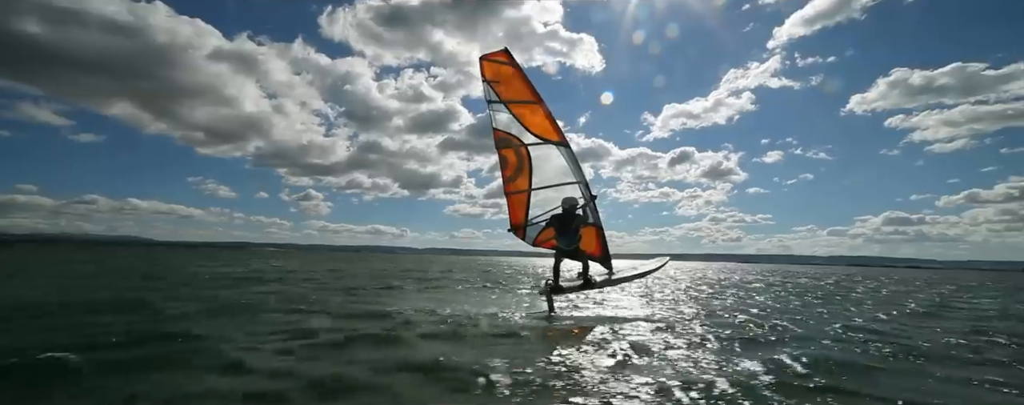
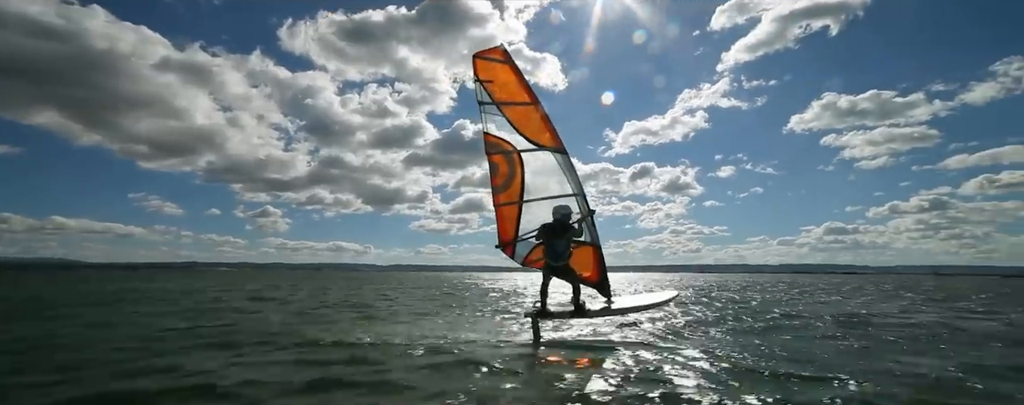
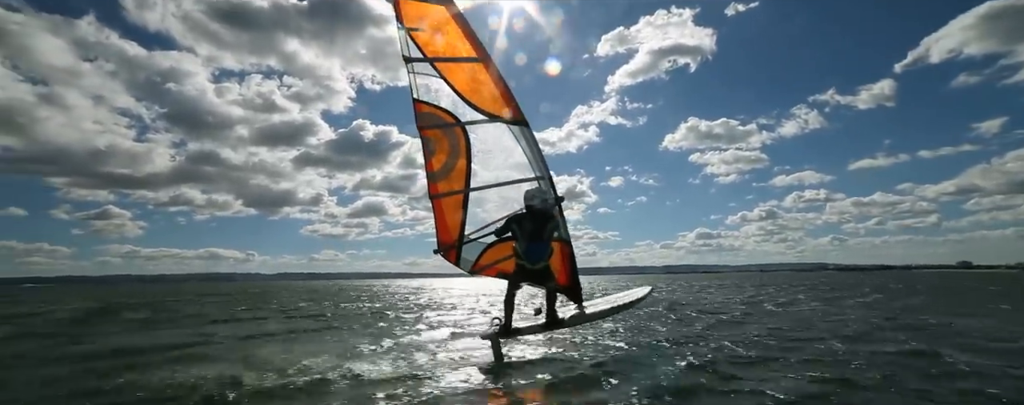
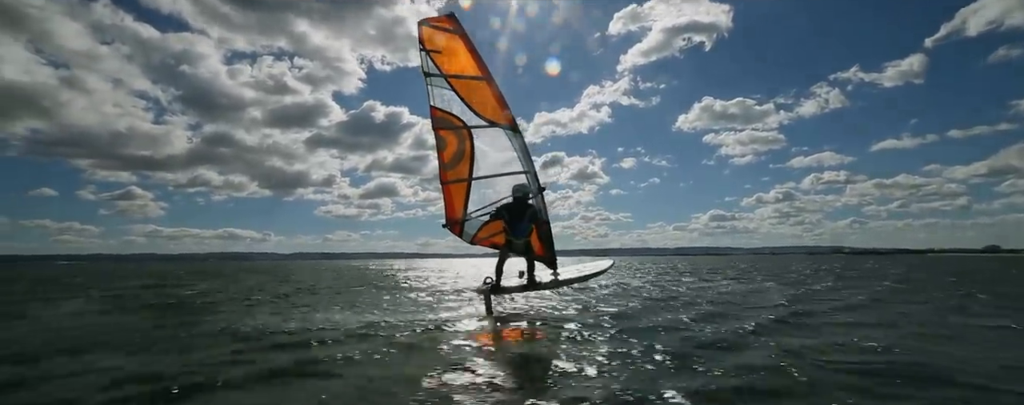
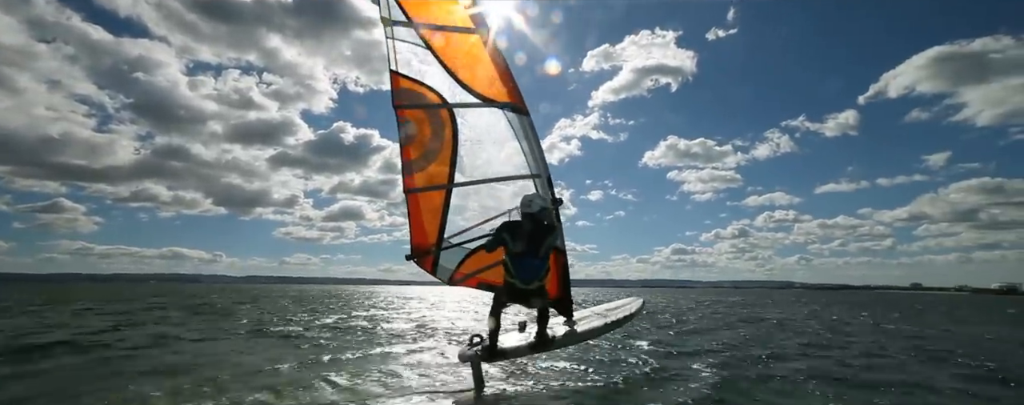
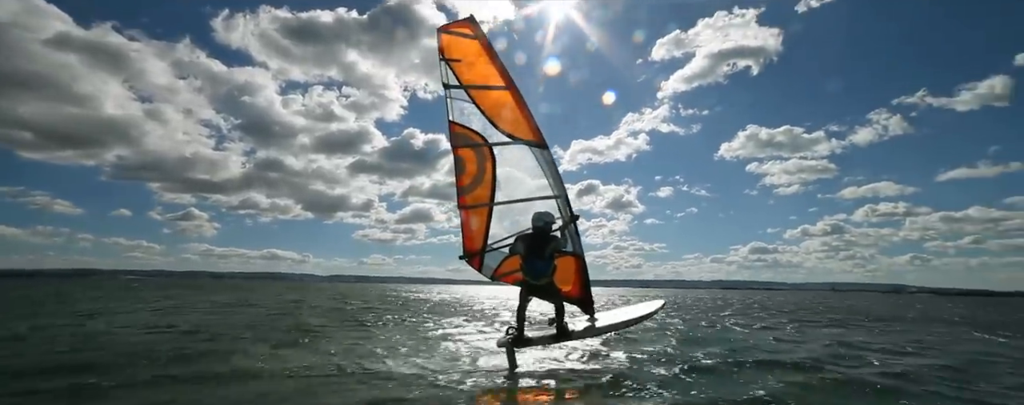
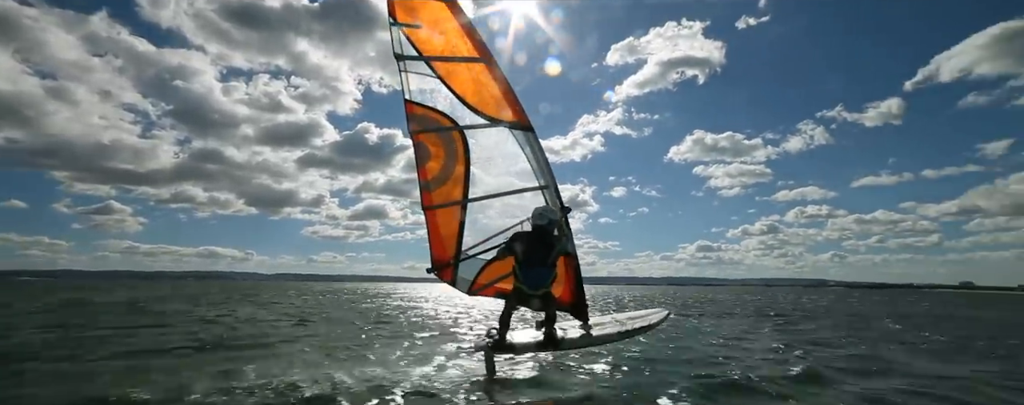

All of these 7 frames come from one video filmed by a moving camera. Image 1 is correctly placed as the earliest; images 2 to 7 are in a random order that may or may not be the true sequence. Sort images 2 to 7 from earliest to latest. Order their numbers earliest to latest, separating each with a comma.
2, 6, 7, 5, 3, 4
